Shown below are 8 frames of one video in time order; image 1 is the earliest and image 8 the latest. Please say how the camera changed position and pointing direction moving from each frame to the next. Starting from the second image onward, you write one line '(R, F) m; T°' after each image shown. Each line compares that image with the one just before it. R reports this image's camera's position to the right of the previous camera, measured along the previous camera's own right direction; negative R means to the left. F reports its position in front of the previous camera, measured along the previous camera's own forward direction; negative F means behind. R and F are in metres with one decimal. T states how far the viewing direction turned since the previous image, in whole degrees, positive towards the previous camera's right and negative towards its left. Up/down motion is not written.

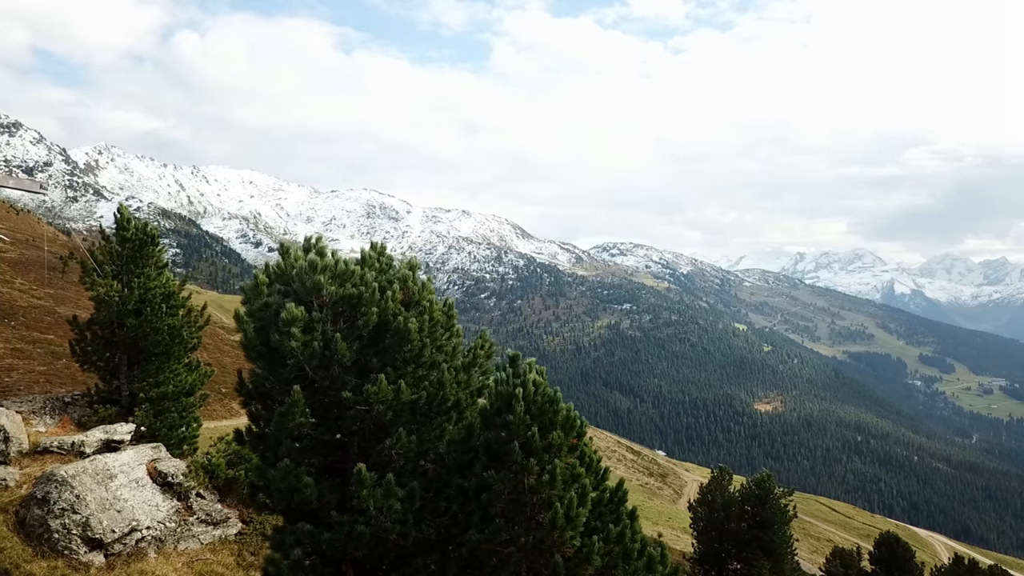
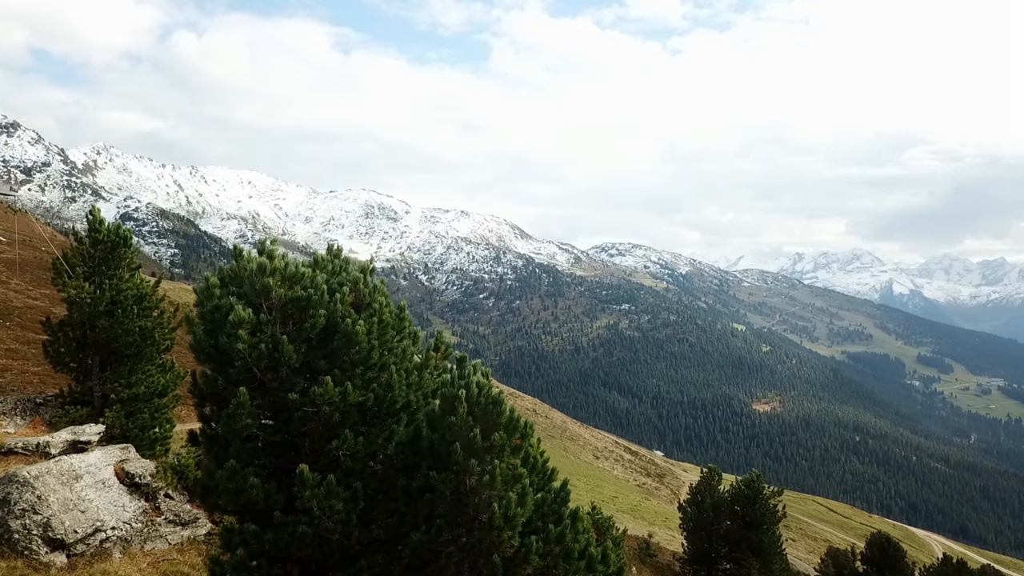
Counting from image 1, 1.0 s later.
(+0.6, -0.1) m; 0°
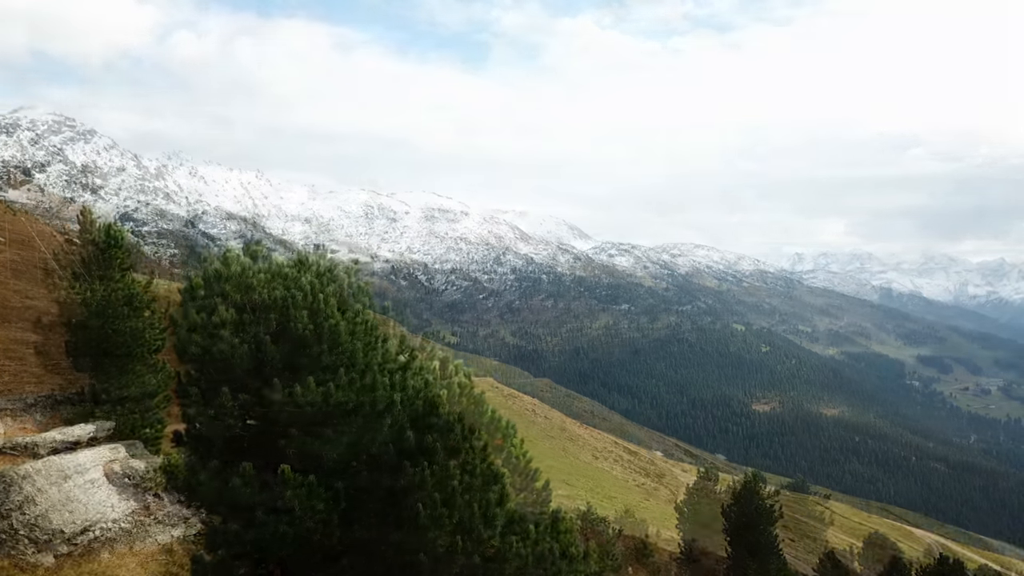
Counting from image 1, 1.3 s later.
(+1.4, -0.1) m; -4°
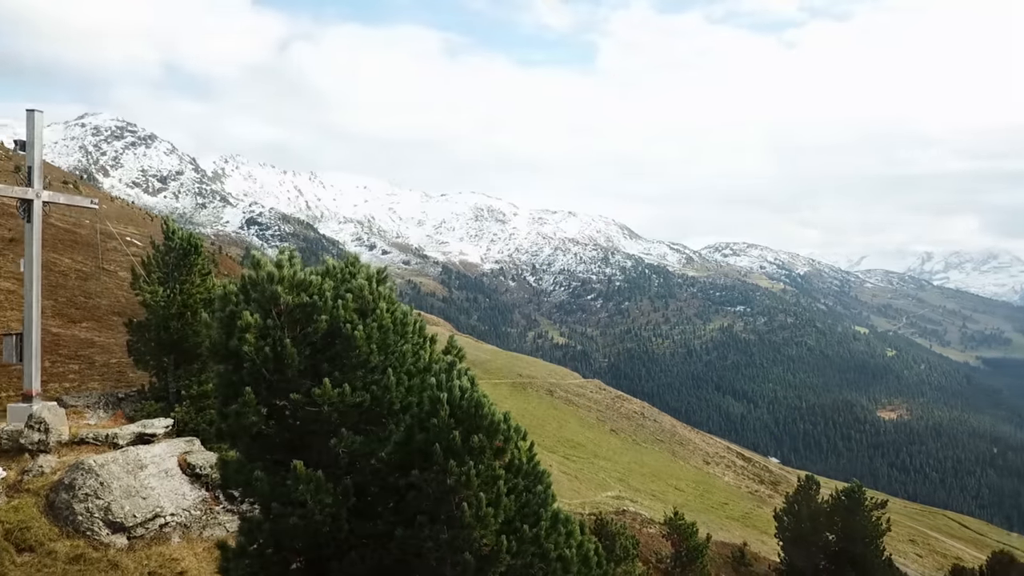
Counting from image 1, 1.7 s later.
(+0.1, -0.1) m; -3°
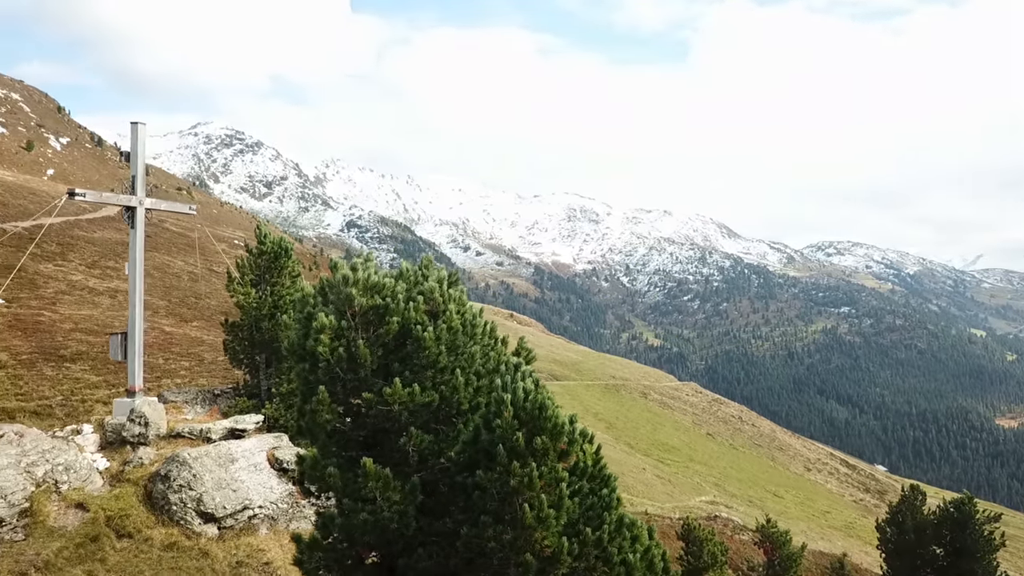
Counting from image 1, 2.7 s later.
(+0.3, 0.0) m; -6°
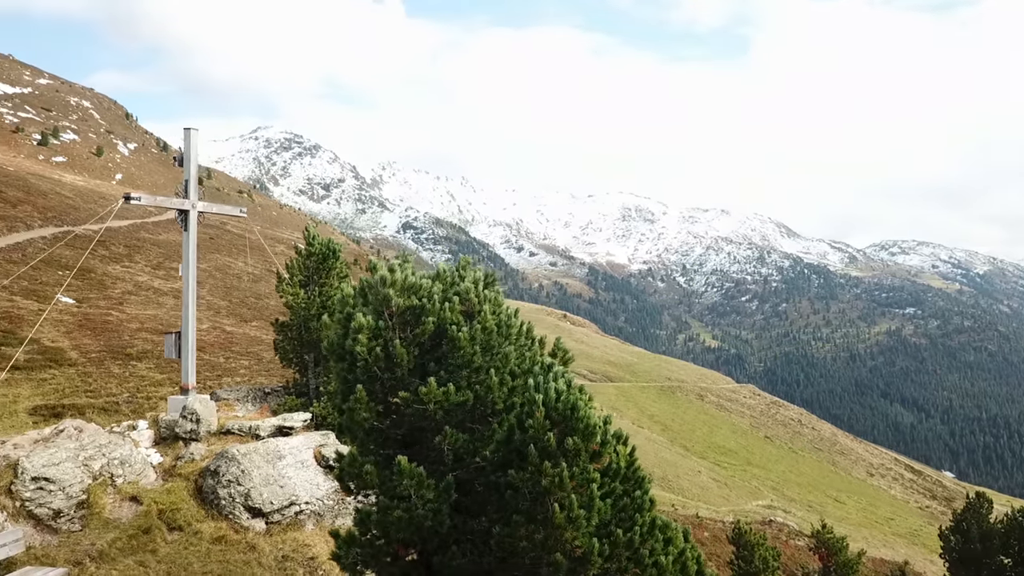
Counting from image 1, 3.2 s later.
(+0.3, -0.1) m; -4°
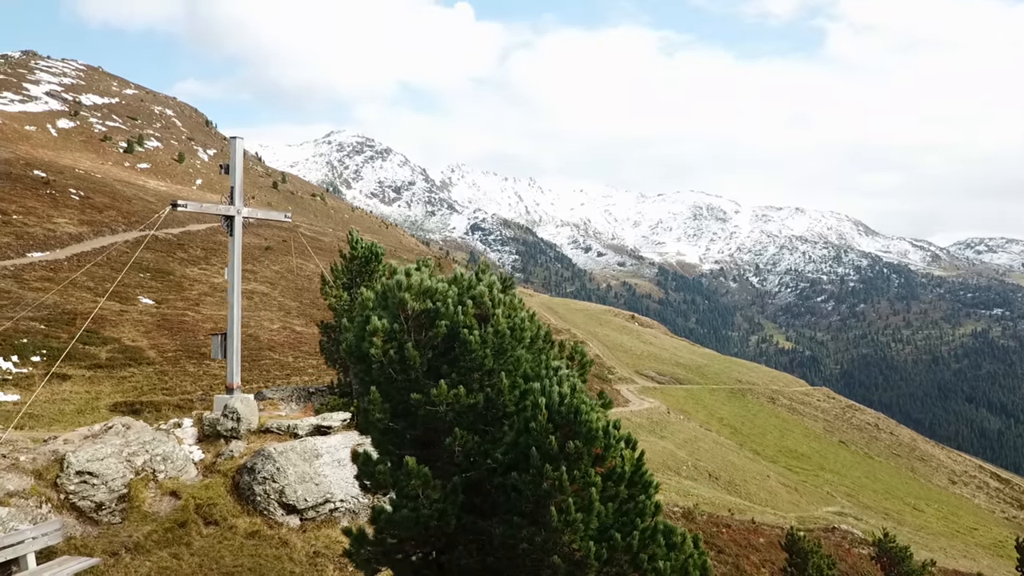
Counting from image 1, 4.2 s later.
(+0.8, -0.1) m; -5°
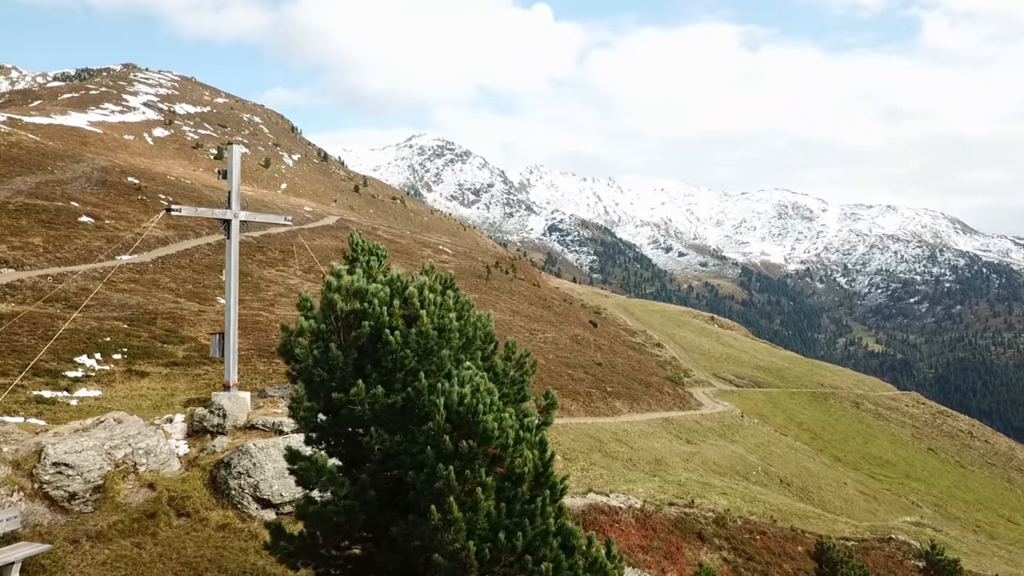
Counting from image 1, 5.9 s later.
(+2.1, 0.0) m; -6°
